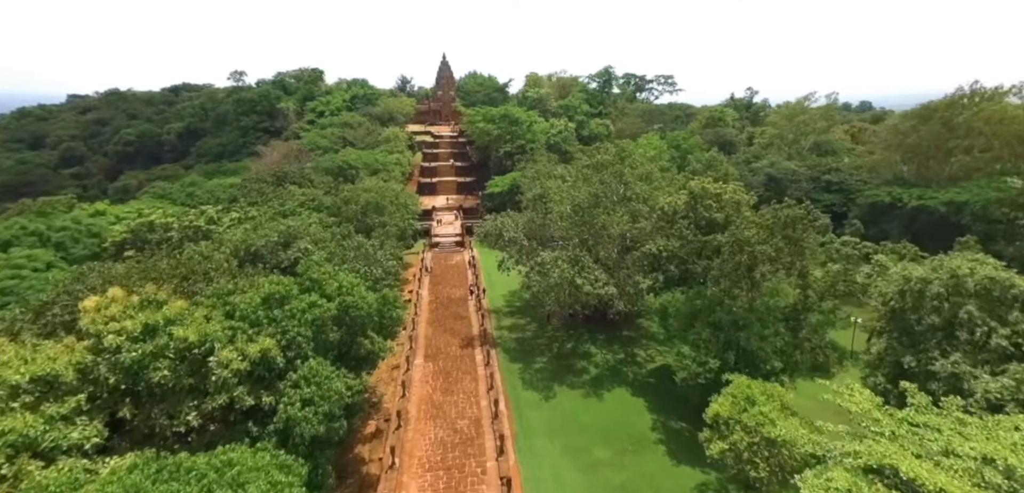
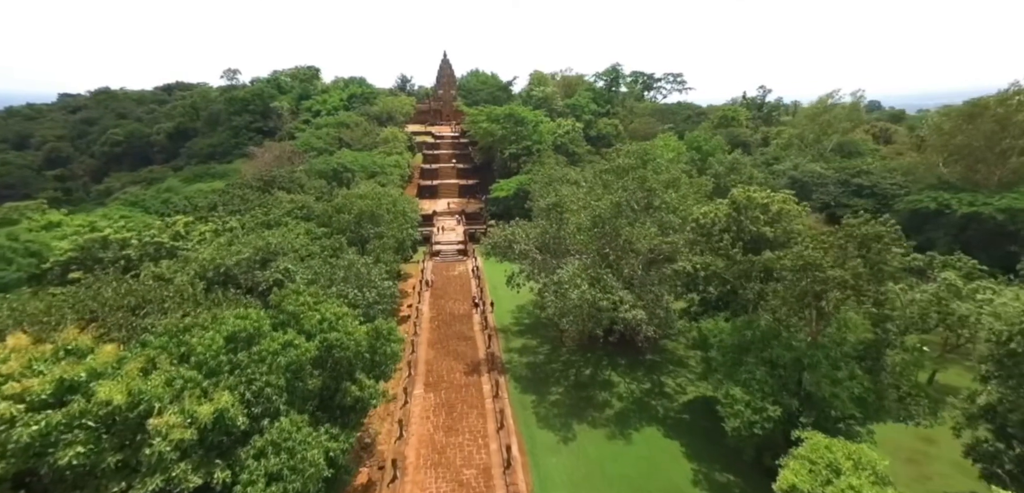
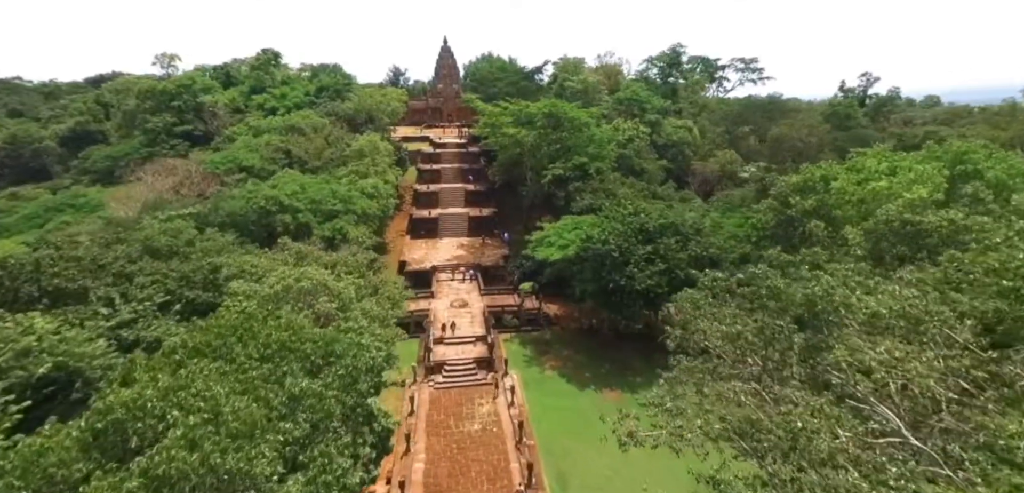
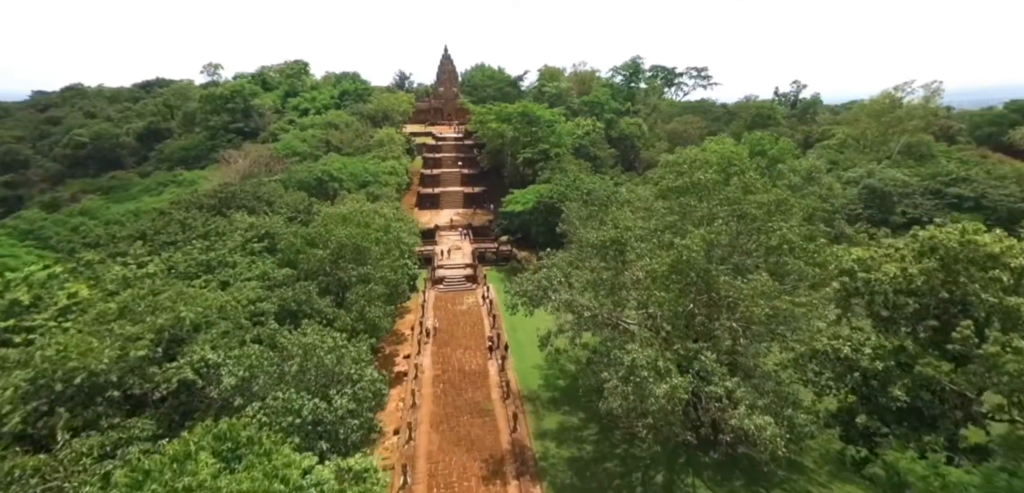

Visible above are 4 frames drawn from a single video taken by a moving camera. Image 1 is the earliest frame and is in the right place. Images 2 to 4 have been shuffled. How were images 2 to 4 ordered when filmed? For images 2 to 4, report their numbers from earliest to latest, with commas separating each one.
2, 4, 3
